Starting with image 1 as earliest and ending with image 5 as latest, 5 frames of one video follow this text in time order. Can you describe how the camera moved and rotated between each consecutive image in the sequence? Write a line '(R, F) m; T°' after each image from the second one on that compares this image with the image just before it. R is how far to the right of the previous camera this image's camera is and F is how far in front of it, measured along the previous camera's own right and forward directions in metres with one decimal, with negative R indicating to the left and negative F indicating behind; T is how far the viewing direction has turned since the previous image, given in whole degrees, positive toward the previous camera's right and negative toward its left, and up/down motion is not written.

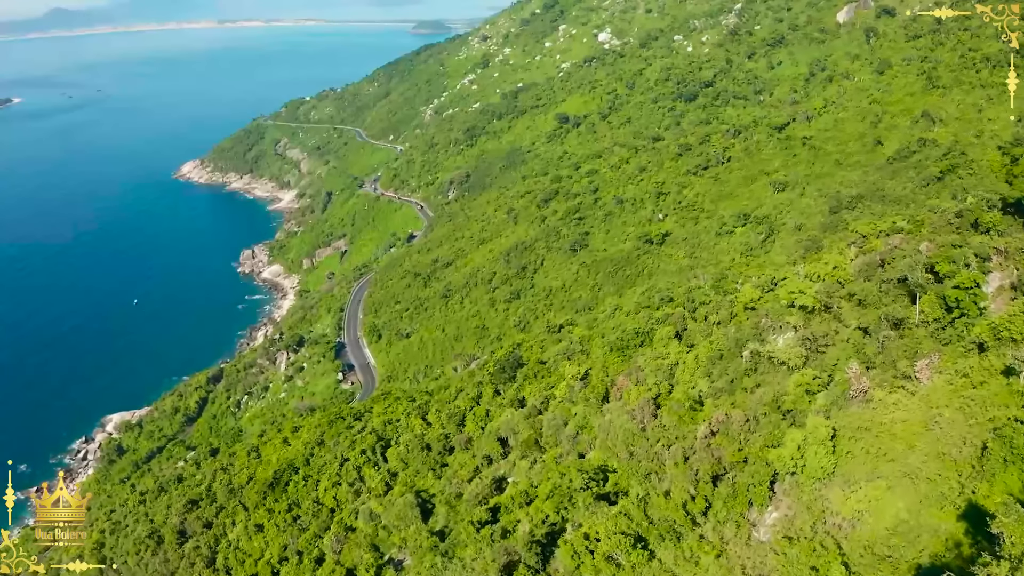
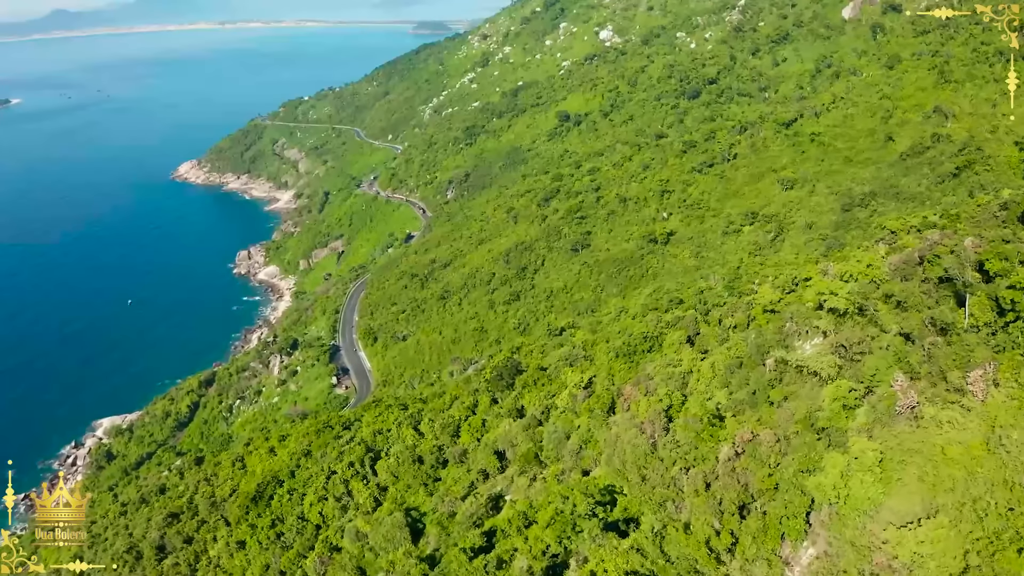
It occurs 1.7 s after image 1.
(+0.2, +3.0) m; 0°
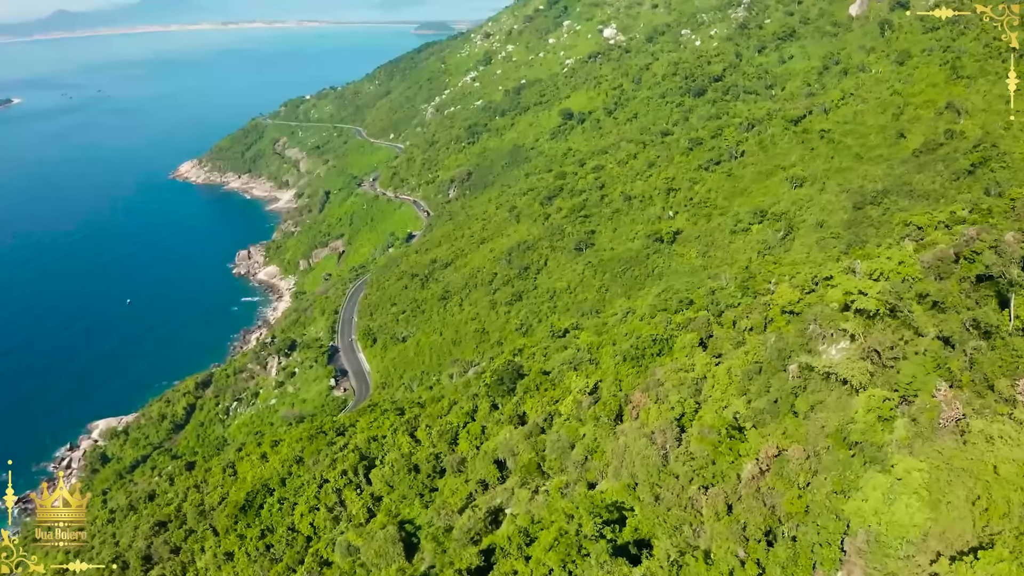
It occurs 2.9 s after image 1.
(+0.1, +2.1) m; 0°
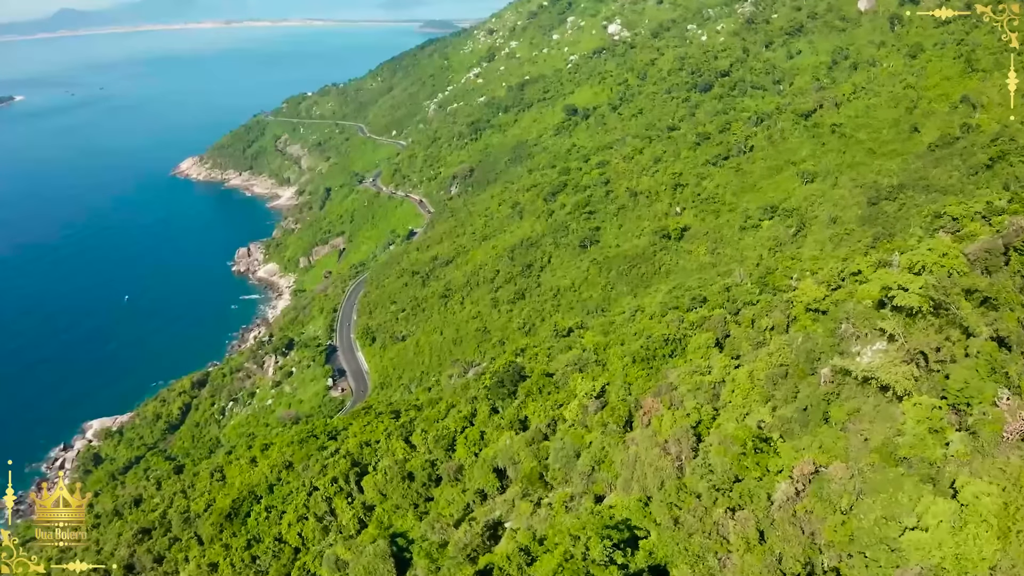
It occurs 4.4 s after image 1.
(+0.1, +2.4) m; 0°
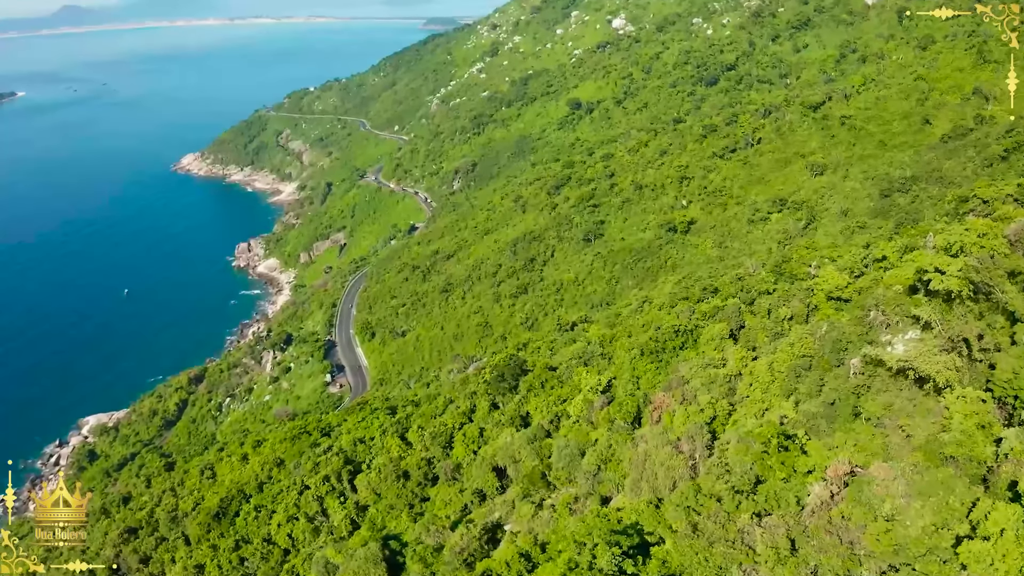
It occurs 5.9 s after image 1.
(+0.1, +1.8) m; 0°
